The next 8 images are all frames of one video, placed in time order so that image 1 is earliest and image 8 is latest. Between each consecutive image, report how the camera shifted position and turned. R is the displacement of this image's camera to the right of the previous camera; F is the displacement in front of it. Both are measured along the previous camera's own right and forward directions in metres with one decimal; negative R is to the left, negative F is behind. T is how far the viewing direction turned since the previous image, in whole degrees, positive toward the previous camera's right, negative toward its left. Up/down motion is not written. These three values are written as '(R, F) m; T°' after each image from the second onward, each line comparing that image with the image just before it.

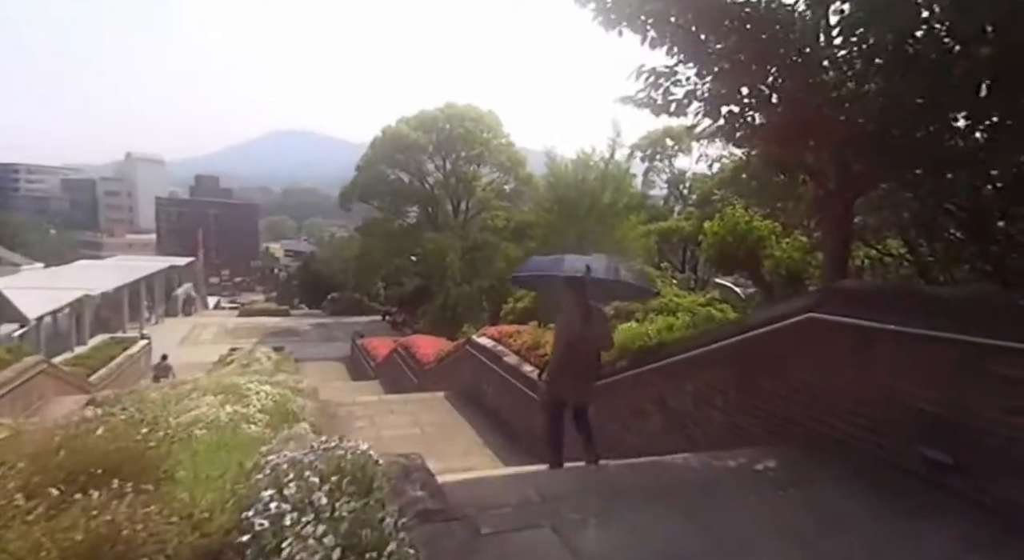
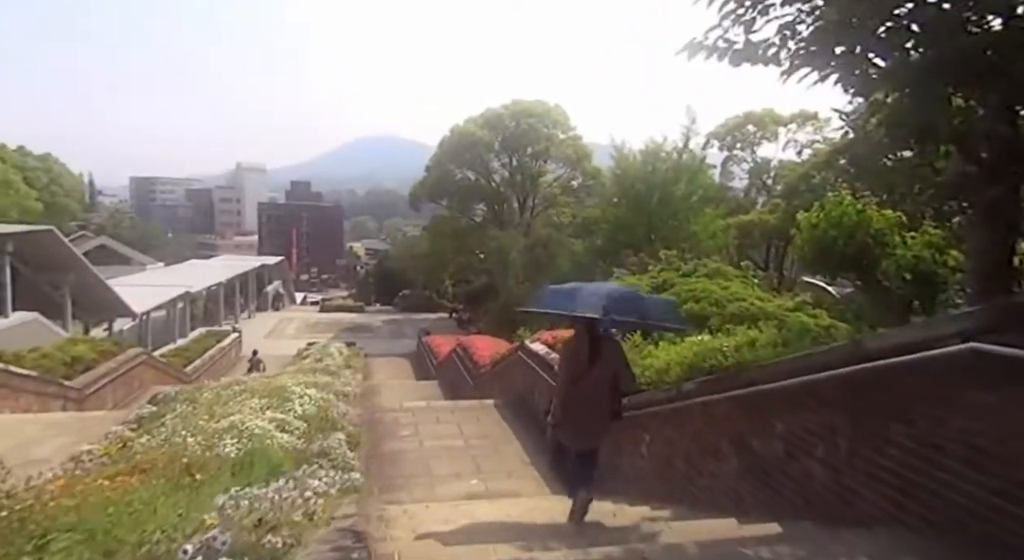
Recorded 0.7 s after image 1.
(+0.2, +1.0) m; -7°
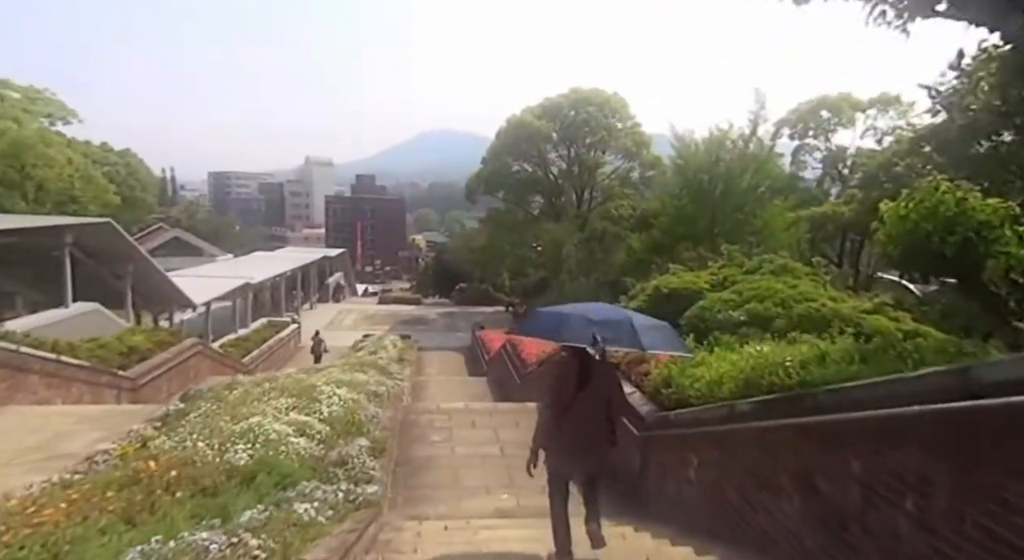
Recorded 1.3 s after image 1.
(+0.2, +0.5) m; -6°
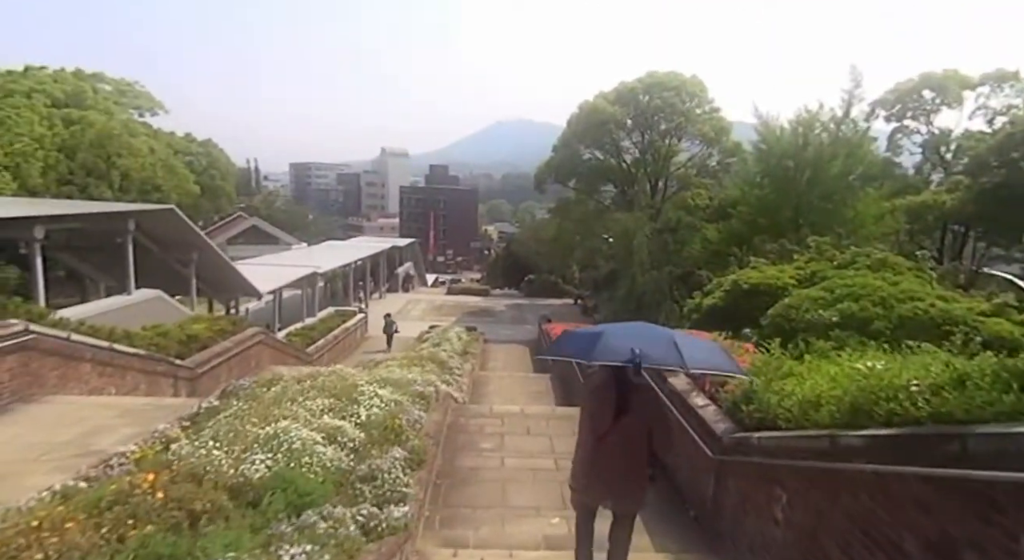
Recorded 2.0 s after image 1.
(+0.1, +0.7) m; -7°
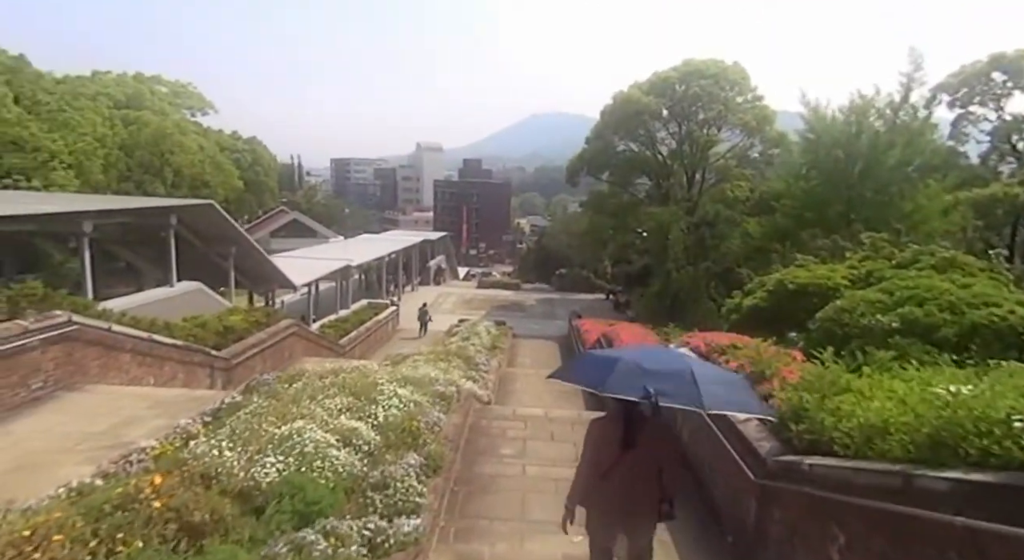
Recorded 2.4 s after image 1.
(+0.1, +0.3) m; -3°
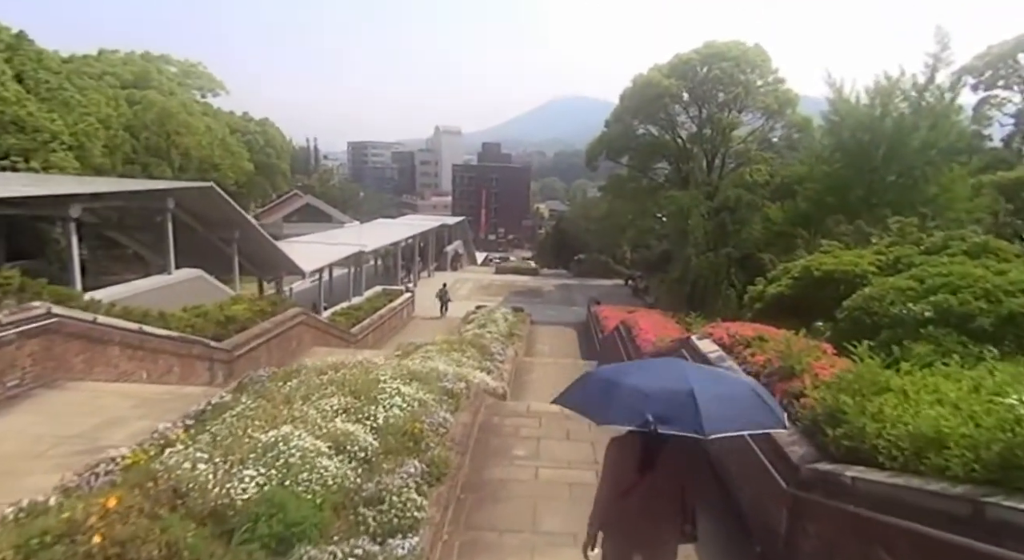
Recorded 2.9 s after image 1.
(+0.1, +0.5) m; -2°
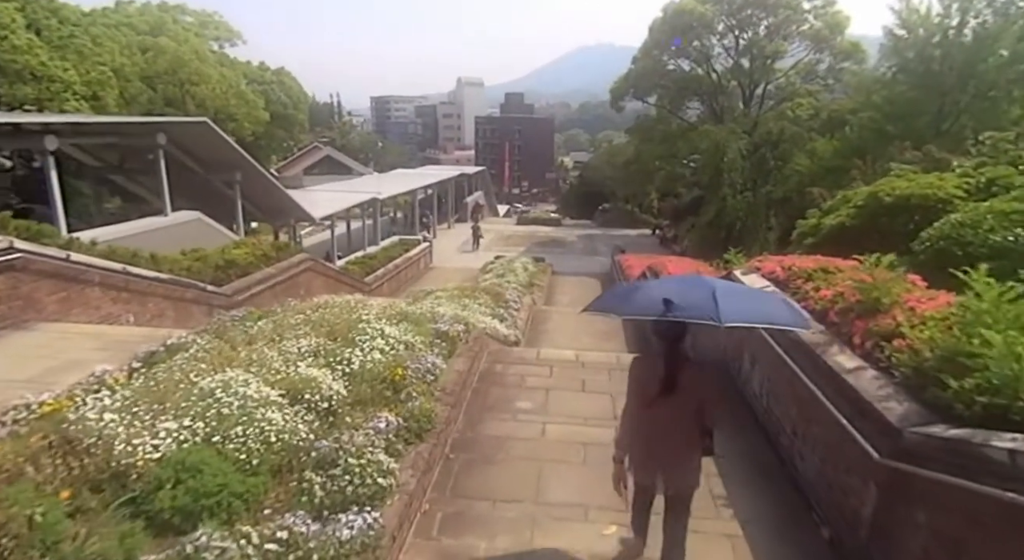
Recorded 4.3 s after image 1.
(+0.2, +0.9) m; -2°
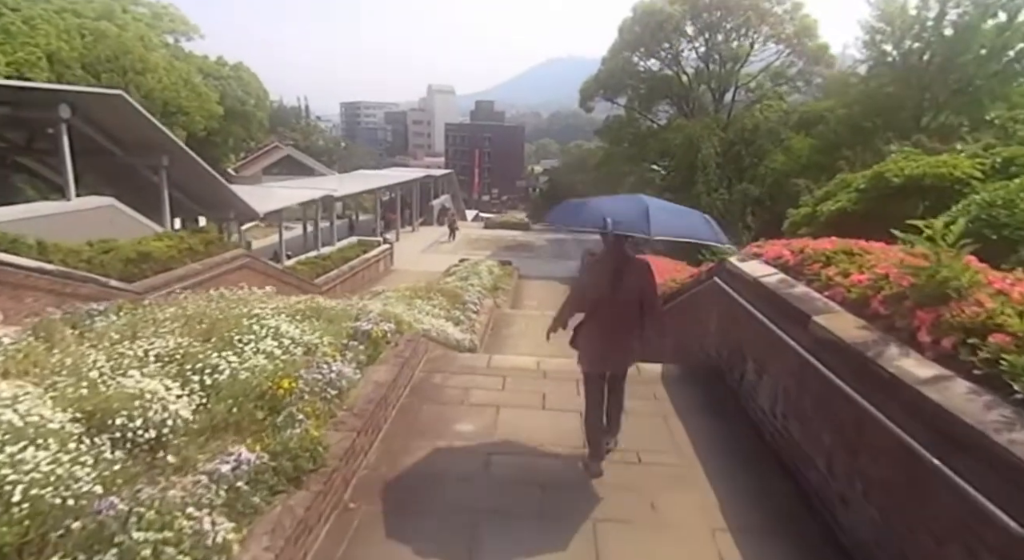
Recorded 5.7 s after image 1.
(+0.2, +1.2) m; +3°
